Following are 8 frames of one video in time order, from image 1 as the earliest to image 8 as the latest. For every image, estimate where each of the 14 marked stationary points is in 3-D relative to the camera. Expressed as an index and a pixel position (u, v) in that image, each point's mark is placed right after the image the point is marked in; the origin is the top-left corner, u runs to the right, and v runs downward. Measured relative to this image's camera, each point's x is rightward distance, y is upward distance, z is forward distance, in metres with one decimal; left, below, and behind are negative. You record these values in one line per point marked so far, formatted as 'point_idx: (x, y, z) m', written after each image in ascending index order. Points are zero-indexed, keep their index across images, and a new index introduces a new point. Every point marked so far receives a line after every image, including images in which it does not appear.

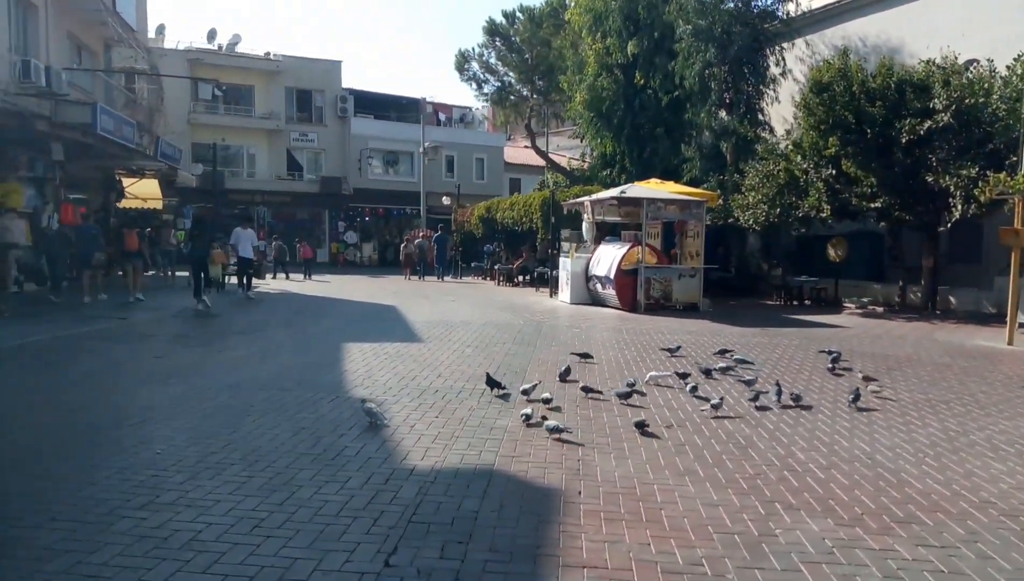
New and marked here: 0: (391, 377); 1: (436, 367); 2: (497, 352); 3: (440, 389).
0: (-1.5, -1.1, +9.7) m
1: (-1.0, -1.0, +10.5) m
2: (-0.3, -1.0, +12.1) m
3: (-0.9, -1.1, +9.0) m
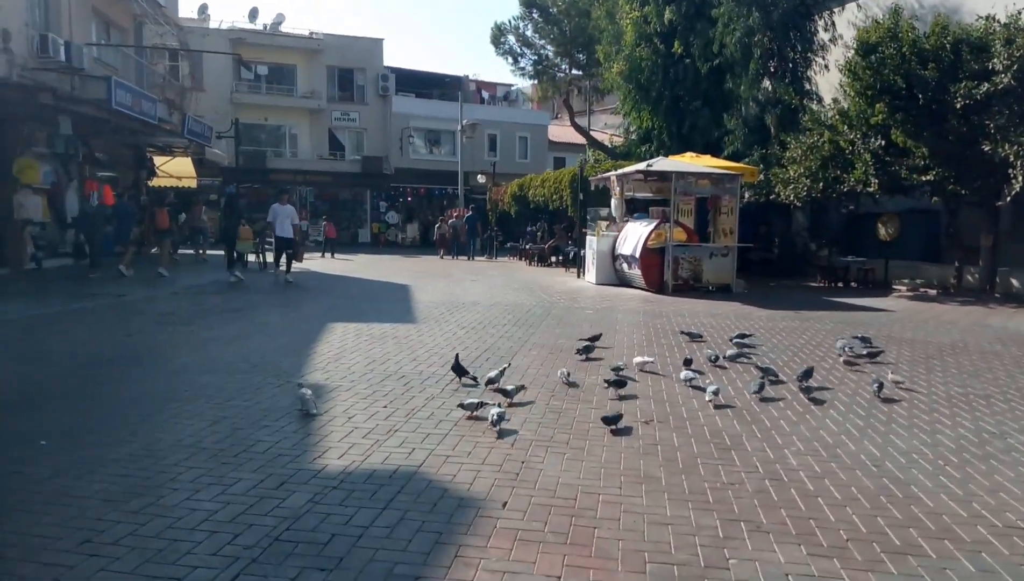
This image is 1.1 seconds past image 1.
0: (-1.7, -0.8, +8.9) m
1: (-1.2, -0.8, +9.6) m
2: (-0.3, -0.7, +11.2) m
3: (-1.2, -0.9, +8.2) m
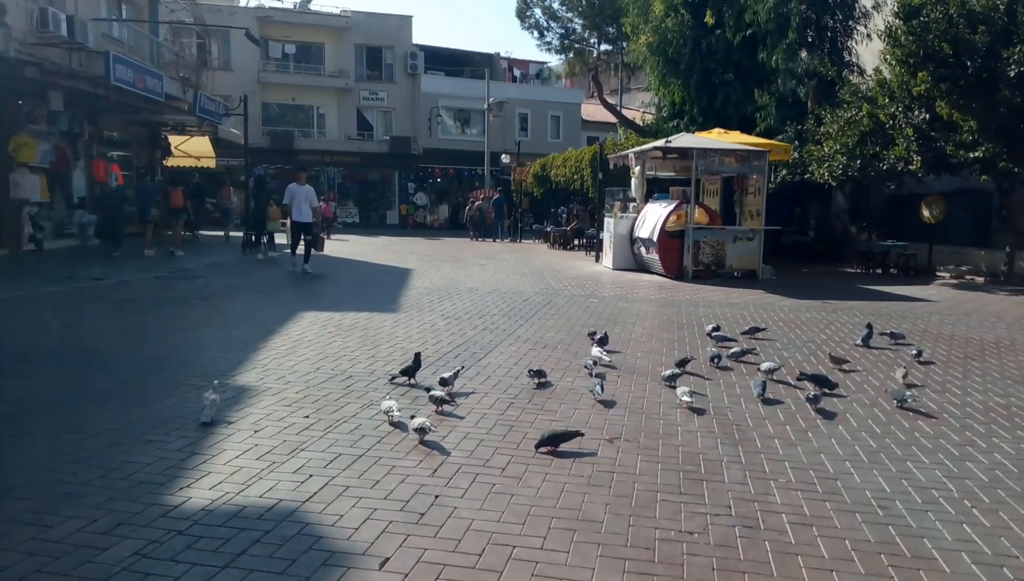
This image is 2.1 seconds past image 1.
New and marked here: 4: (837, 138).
0: (-2.1, -0.7, +8.0) m
1: (-1.5, -0.6, +8.7) m
2: (-0.5, -0.5, +10.2) m
3: (-1.5, -0.8, +7.2) m
4: (+7.8, +3.6, +18.7) m
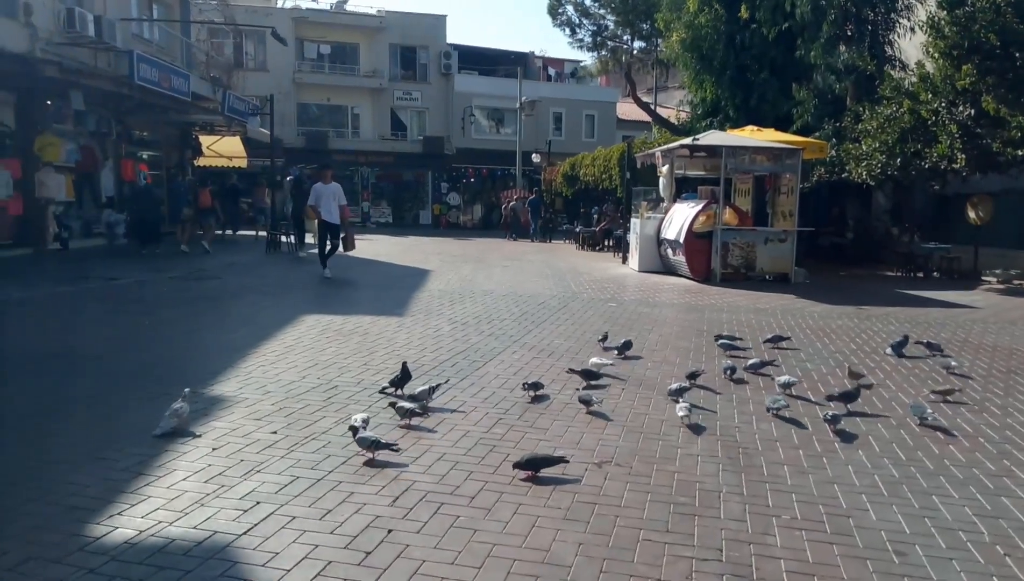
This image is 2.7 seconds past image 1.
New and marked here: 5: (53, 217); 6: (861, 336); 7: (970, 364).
0: (-2.1, -0.7, +7.6) m
1: (-1.5, -0.7, +8.3) m
2: (-0.4, -0.5, +9.7) m
3: (-1.6, -0.8, +6.8) m
4: (+8.3, +3.5, +17.8) m
5: (-10.8, +1.7, +18.5) m
6: (+4.8, -0.6, +10.7) m
7: (+5.2, -0.8, +8.9) m
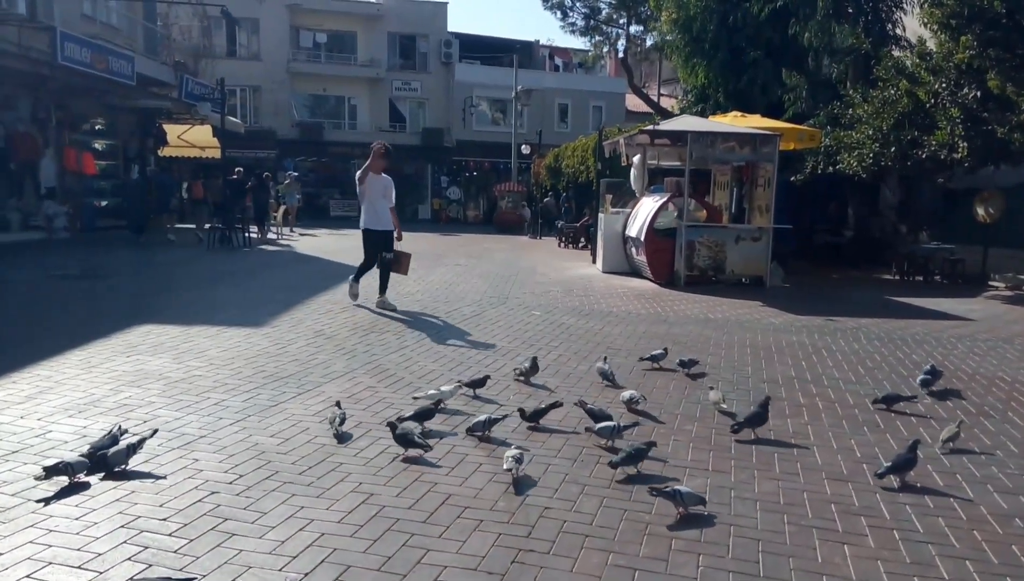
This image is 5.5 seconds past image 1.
0: (-3.6, -0.8, +6.0) m
1: (-2.9, -0.7, +6.6) m
2: (-1.9, -0.6, +8.0) m
3: (-3.1, -0.9, +5.2) m
4: (+7.2, +3.4, +15.8) m
5: (-11.9, +1.8, +17.1) m
6: (+3.4, -0.7, +8.8) m
7: (+3.8, -1.0, +7.0) m
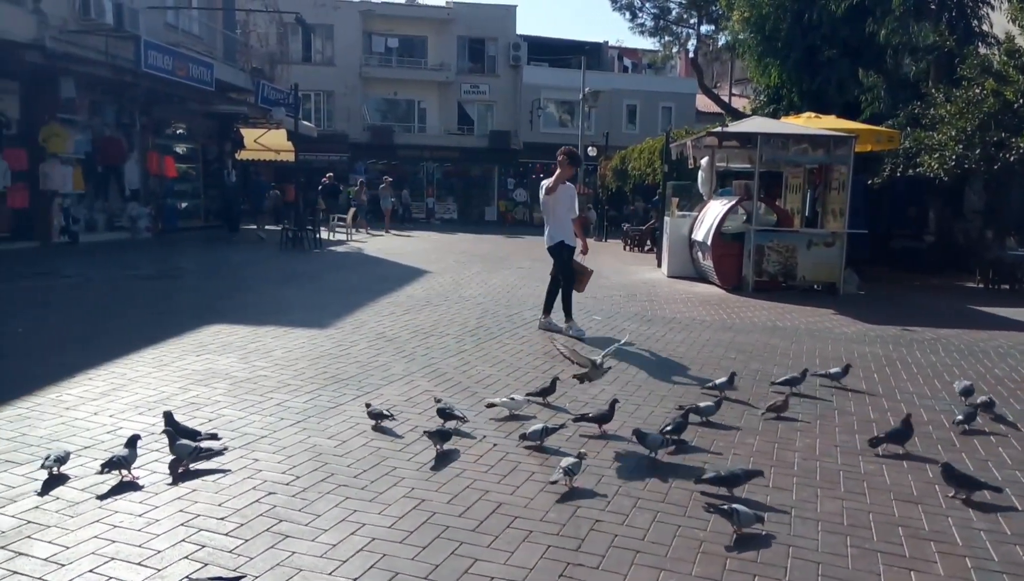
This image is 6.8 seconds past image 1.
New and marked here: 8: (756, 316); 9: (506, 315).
0: (-3.1, -0.8, +6.2) m
1: (-2.4, -0.8, +6.8) m
2: (-1.3, -0.7, +8.1) m
3: (-2.7, -0.9, +5.4) m
4: (+8.5, +3.3, +15.1) m
5: (-10.5, +1.9, +18.0) m
6: (+4.0, -0.8, +8.4) m
7: (+4.3, -1.1, +6.6) m
8: (+3.7, -0.4, +11.8) m
9: (-0.1, -0.3, +11.0) m
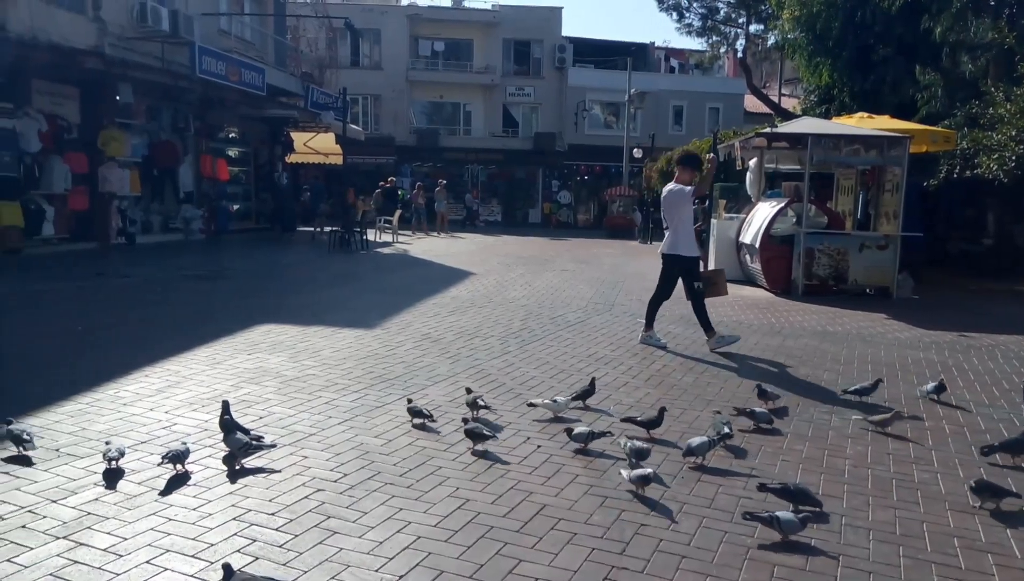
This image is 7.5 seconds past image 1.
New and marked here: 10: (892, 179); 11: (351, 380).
0: (-2.8, -0.8, +6.4) m
1: (-2.0, -0.8, +6.9) m
2: (-0.8, -0.7, +8.2) m
3: (-2.4, -0.9, +5.5) m
4: (+9.4, +3.2, +14.6) m
5: (-9.4, +1.9, +18.6) m
6: (+4.5, -0.9, +8.2) m
7: (+4.7, -1.1, +6.4) m
8: (+4.3, -0.4, +11.5) m
9: (+0.6, -0.4, +11.0) m
10: (+7.1, +2.1, +14.5) m
11: (-1.4, -0.8, +7.0) m
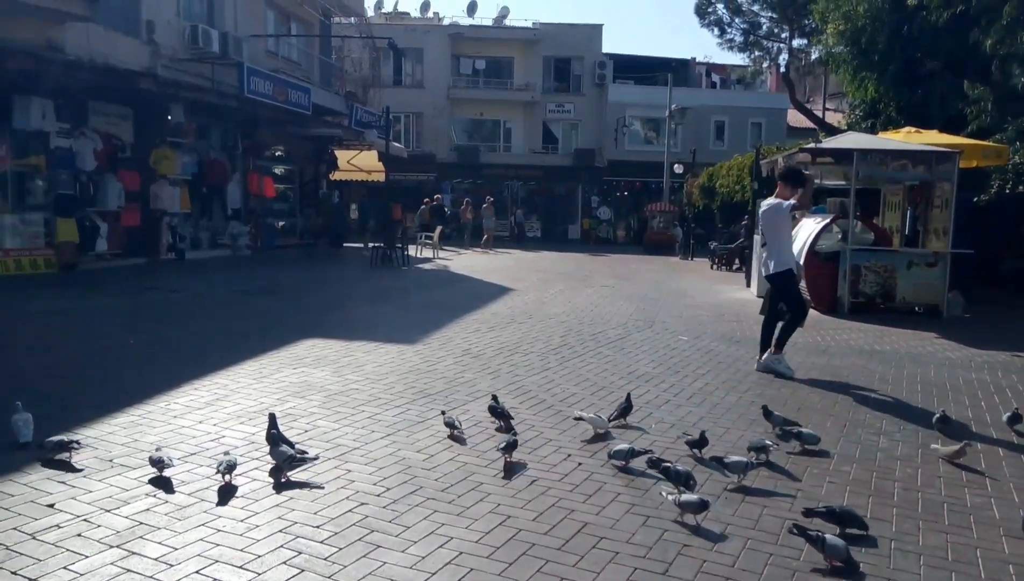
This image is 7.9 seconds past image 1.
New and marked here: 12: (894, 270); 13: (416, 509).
0: (-2.4, -0.9, +6.5) m
1: (-1.7, -0.9, +7.0) m
2: (-0.4, -0.8, +8.2) m
3: (-2.1, -1.0, +5.7) m
4: (+10.1, +2.8, +14.2) m
5: (-8.5, +1.5, +19.1) m
6: (+4.9, -1.1, +8.0) m
7: (+5.0, -1.3, +6.1) m
8: (+4.9, -0.7, +11.3) m
9: (+1.1, -0.6, +11.0) m
10: (+7.8, +1.7, +14.2) m
11: (-1.1, -0.9, +7.1) m
12: (+6.9, +0.4, +14.0) m
13: (-0.6, -1.3, +4.4) m
